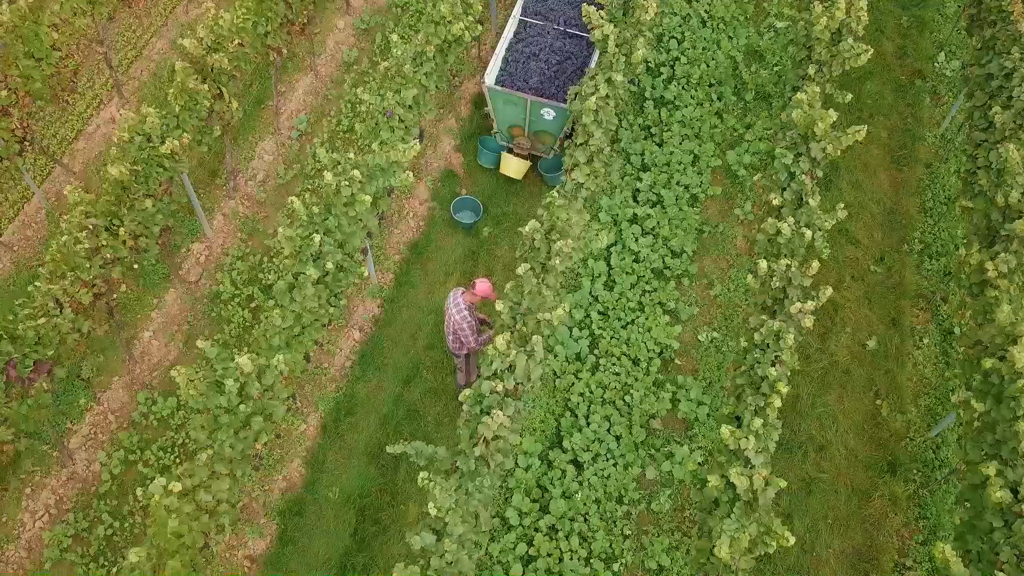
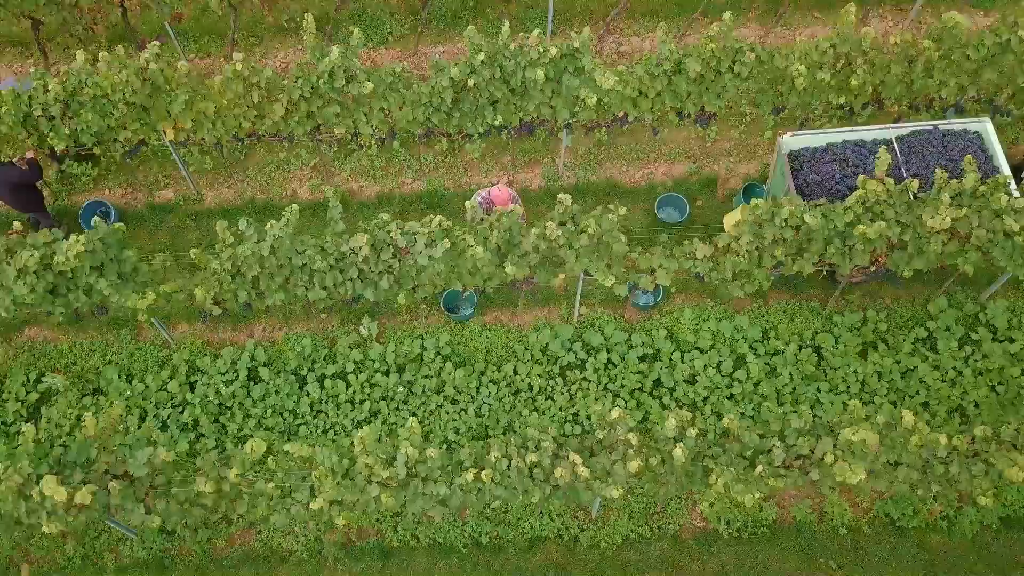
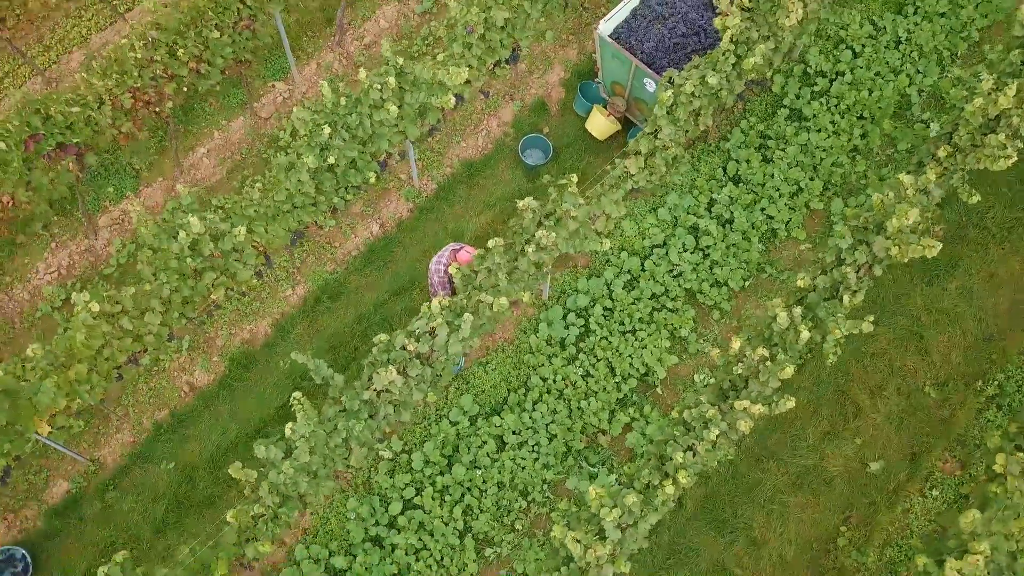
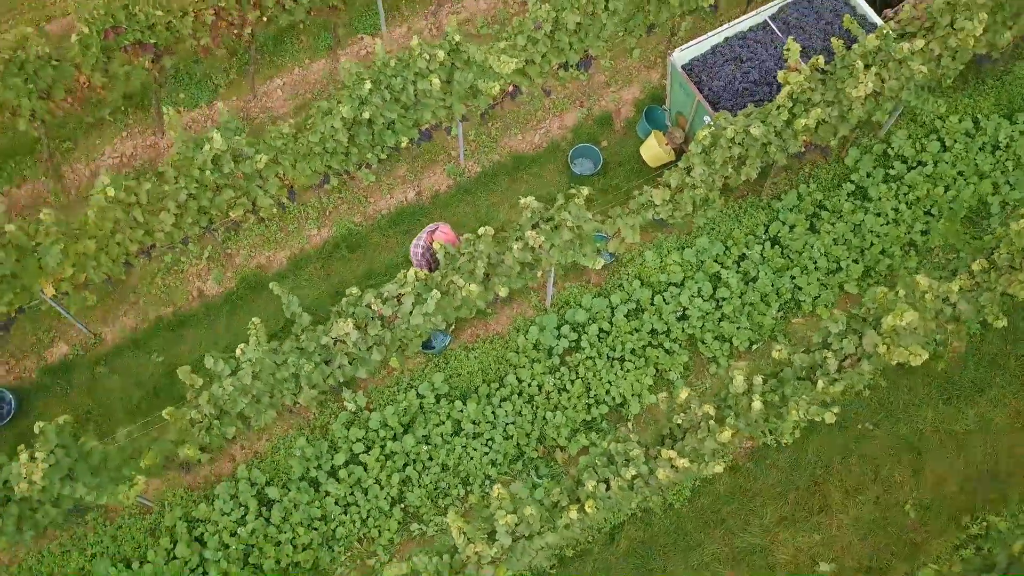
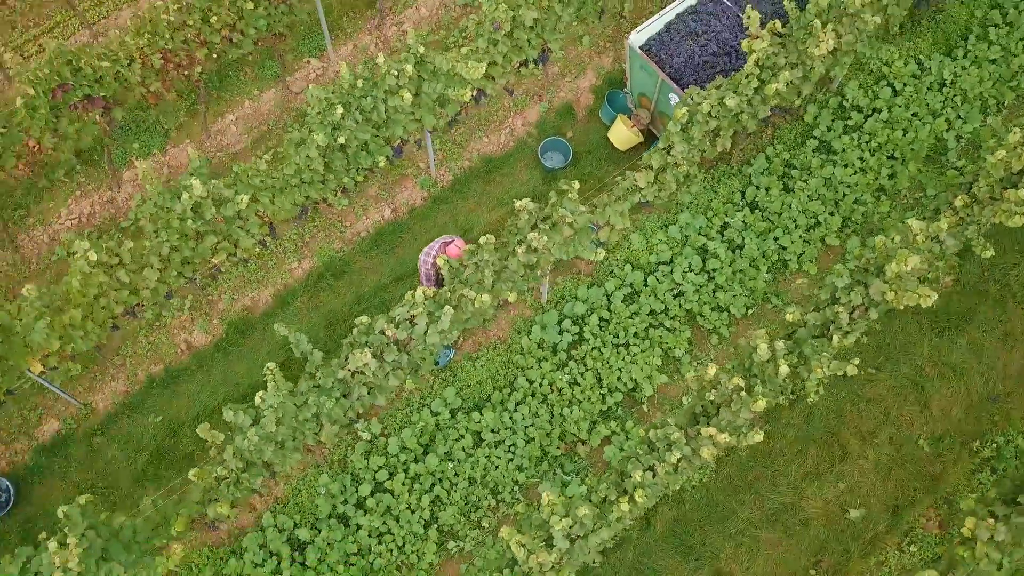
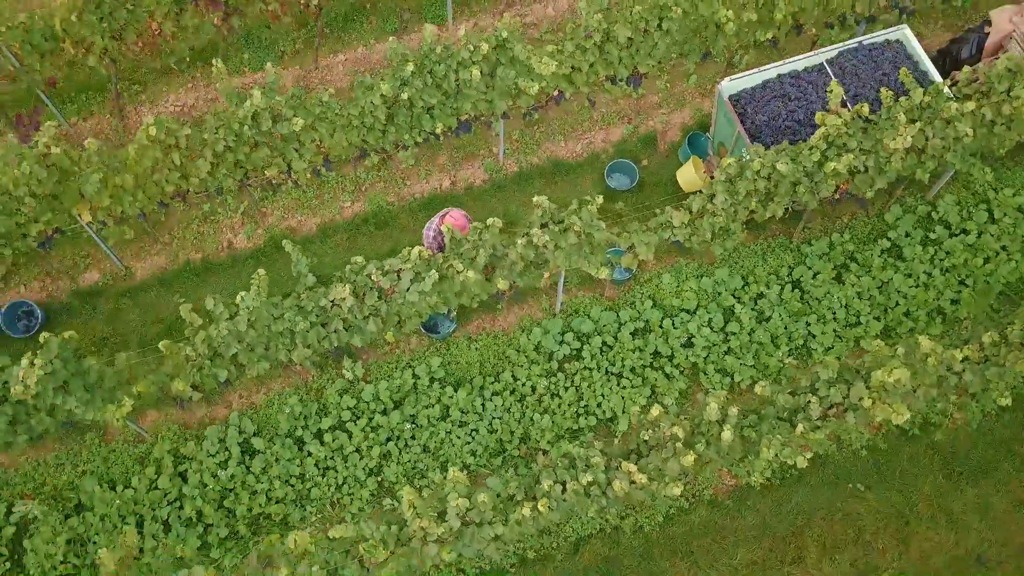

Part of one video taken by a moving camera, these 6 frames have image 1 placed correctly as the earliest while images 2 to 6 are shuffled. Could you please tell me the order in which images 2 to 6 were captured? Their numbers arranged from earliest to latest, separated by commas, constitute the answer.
3, 5, 4, 6, 2
